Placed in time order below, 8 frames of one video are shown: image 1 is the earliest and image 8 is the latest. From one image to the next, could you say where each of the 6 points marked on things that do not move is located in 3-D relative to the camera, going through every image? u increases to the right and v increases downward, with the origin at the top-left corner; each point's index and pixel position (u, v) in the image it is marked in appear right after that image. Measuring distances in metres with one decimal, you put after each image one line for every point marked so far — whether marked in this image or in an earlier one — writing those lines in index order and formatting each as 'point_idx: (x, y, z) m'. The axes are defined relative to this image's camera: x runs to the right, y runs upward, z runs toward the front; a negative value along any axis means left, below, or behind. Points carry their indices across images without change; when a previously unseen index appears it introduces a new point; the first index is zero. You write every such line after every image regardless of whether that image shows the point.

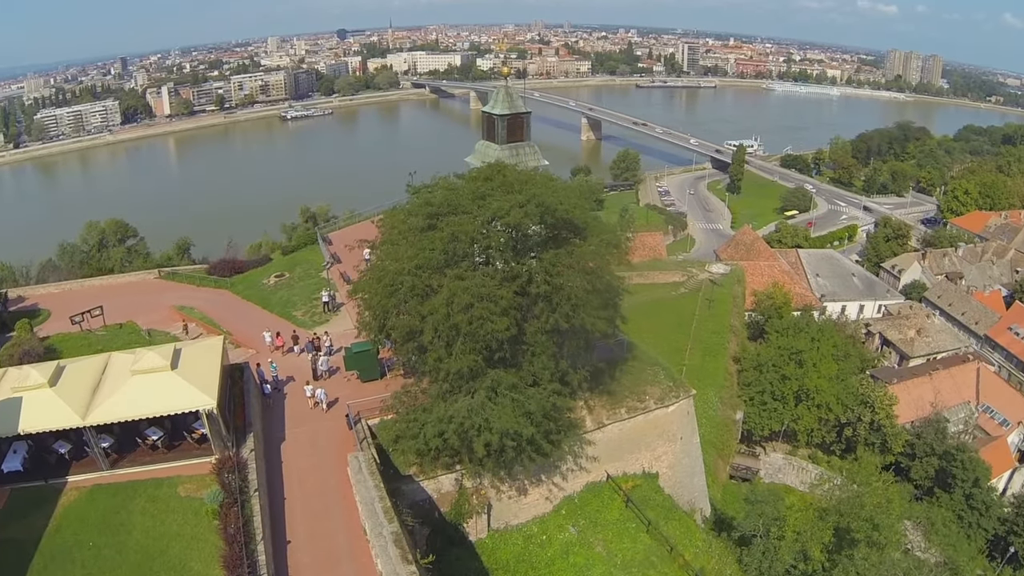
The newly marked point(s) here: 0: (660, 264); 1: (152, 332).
0: (+3.8, +0.6, +17.5) m
1: (-5.5, -0.8, +10.6) m
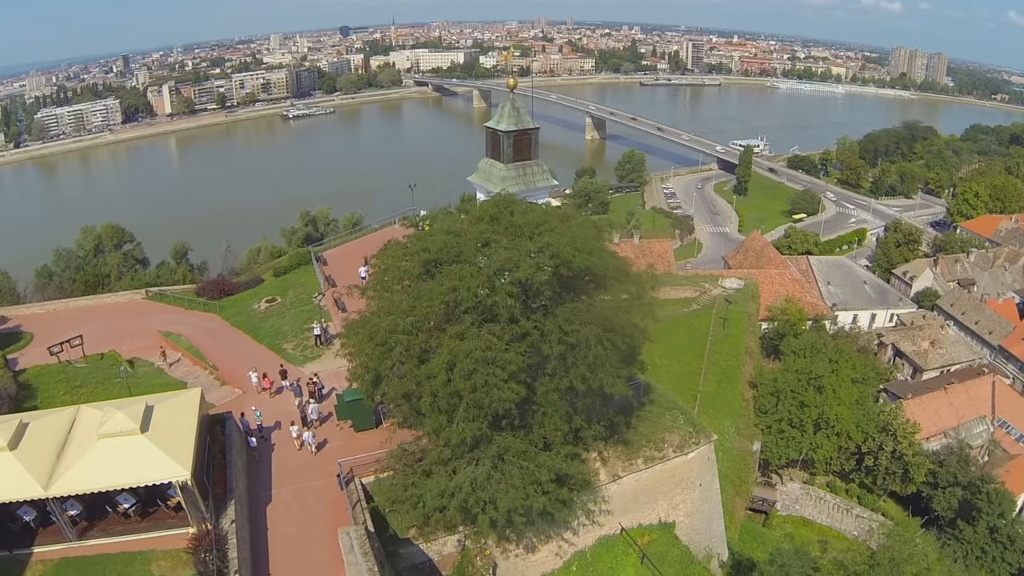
0: (+3.9, +0.2, +16.9) m
1: (-5.4, -1.2, +10.0) m
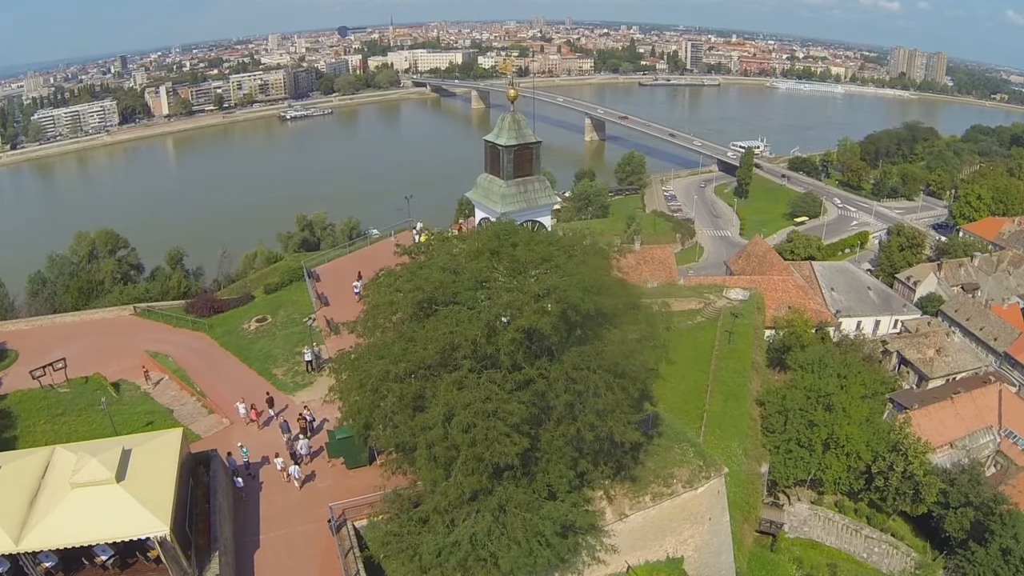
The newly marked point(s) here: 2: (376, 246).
0: (+3.9, 0.0, +16.5) m
1: (-5.4, -1.5, +9.6) m
2: (-2.7, +0.8, +13.7) m
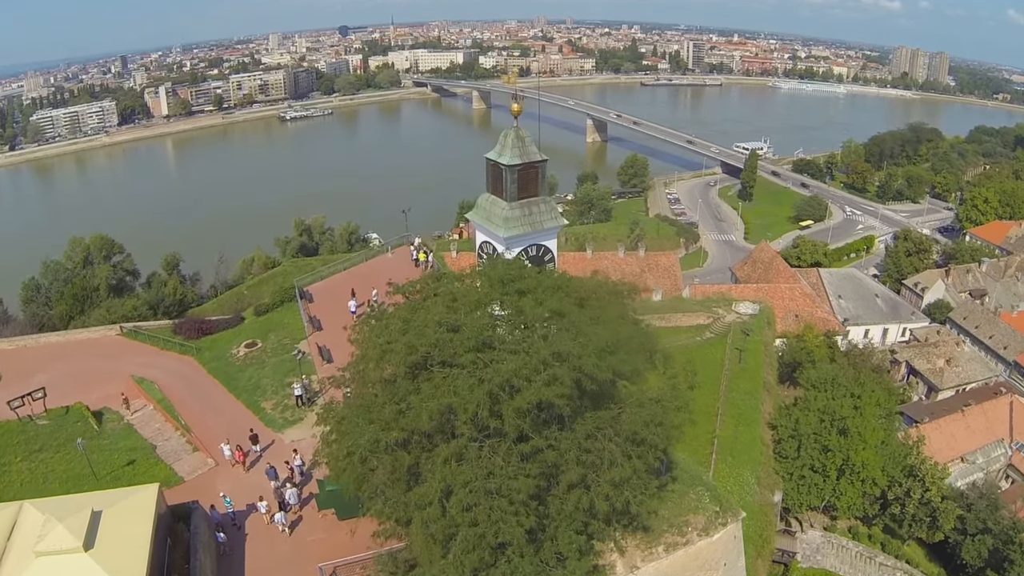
0: (+3.9, -0.4, +16.0) m
1: (-5.4, -1.8, +9.1) m
2: (-2.7, +0.5, +13.3) m
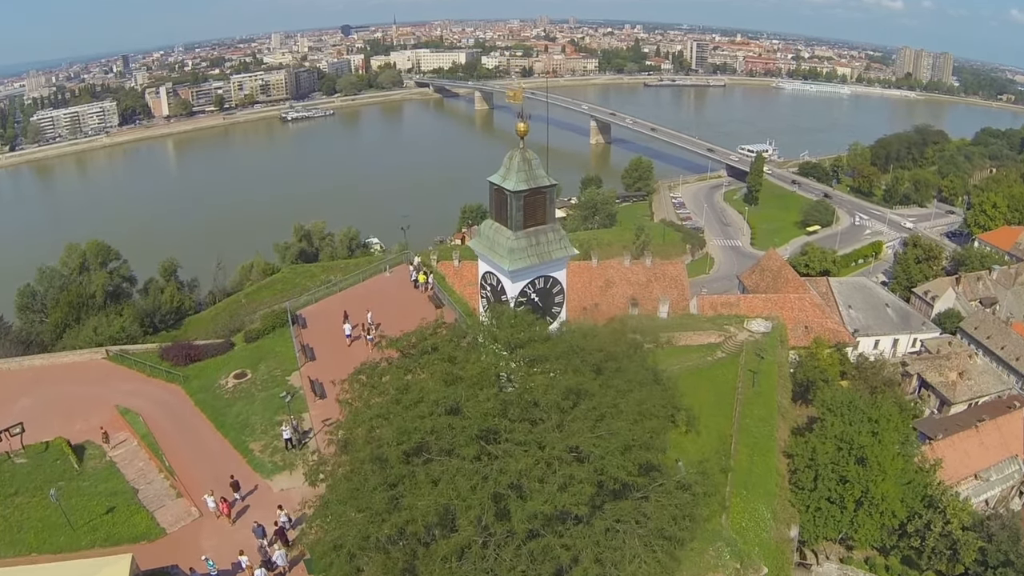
0: (+4.0, -0.7, +15.4) m
1: (-5.3, -2.1, +8.5) m
2: (-2.6, +0.1, +12.7) m
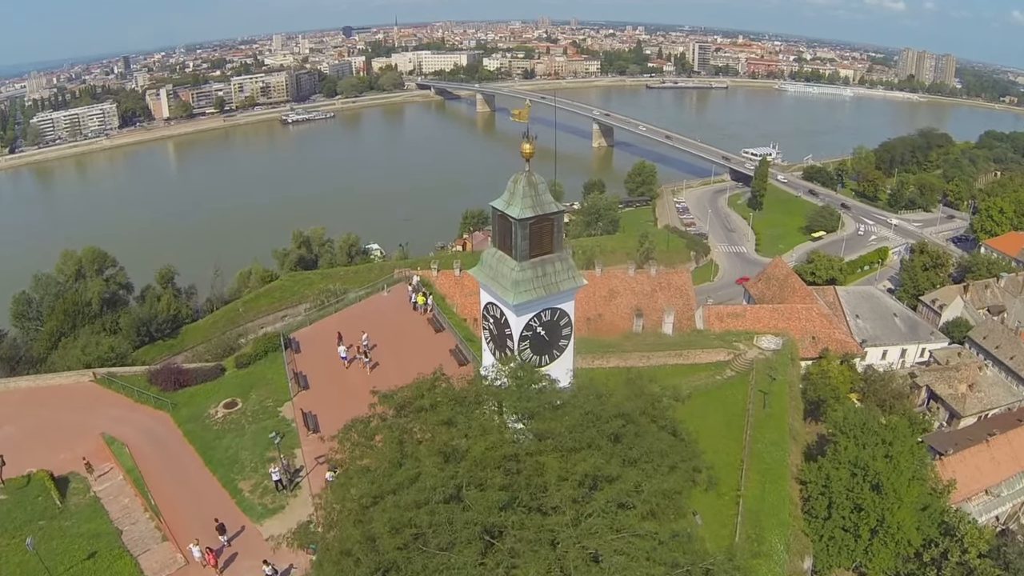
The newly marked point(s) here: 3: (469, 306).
0: (+4.1, -1.1, +15.0) m
1: (-5.3, -2.5, +8.1) m
2: (-2.6, -0.2, +12.3) m
3: (-1.3, -0.5, +19.9) m
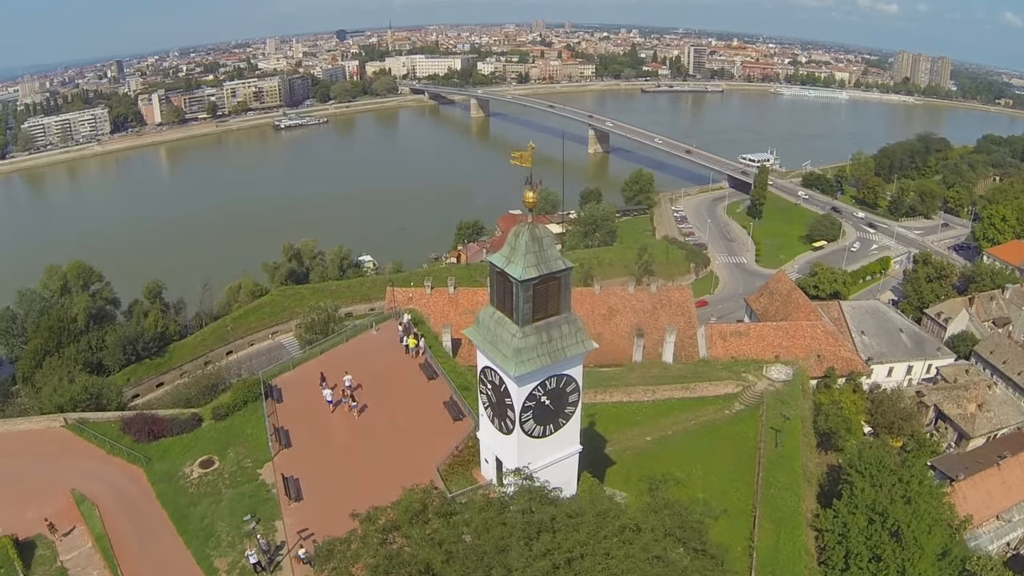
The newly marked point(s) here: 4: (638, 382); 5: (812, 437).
0: (+4.0, -1.6, +14.3) m
1: (-5.3, -3.0, +7.4) m
2: (-2.6, -0.8, +11.6) m
3: (-1.3, -1.0, +19.2) m
4: (+2.5, -1.9, +13.7) m
5: (+5.6, -2.8, +13.0) m
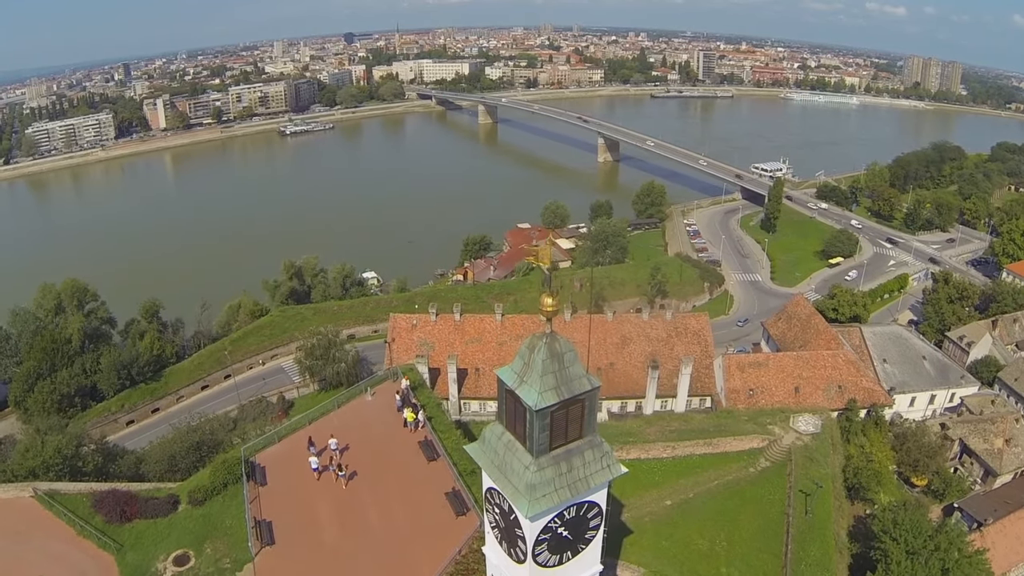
0: (+4.2, -2.5, +13.4) m
1: (-5.2, -3.8, +6.5) m
2: (-2.5, -1.6, +10.7) m
3: (-1.1, -1.9, +18.3) m
4: (+2.7, -2.7, +12.8) m
5: (+5.8, -3.6, +12.0) m
